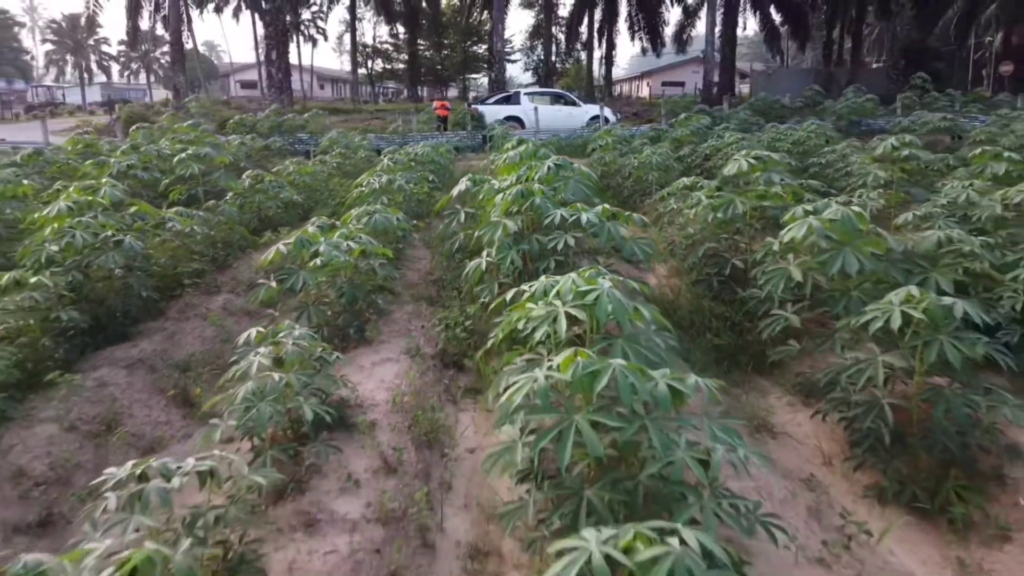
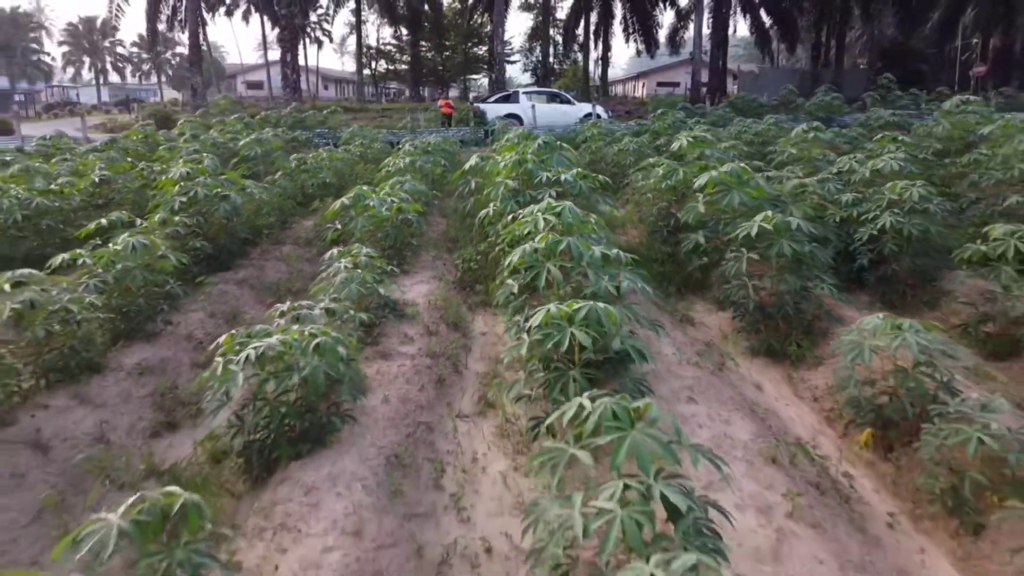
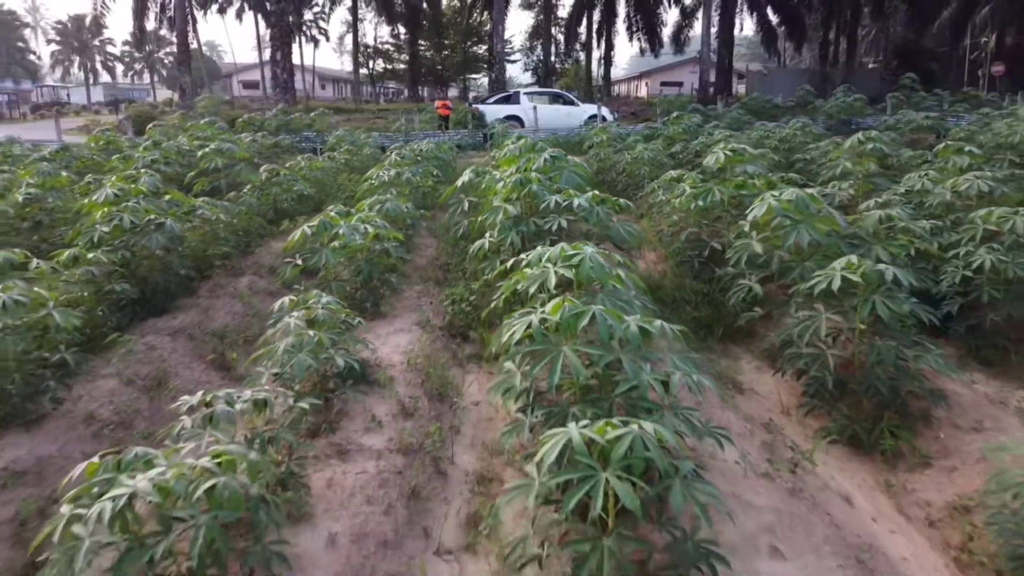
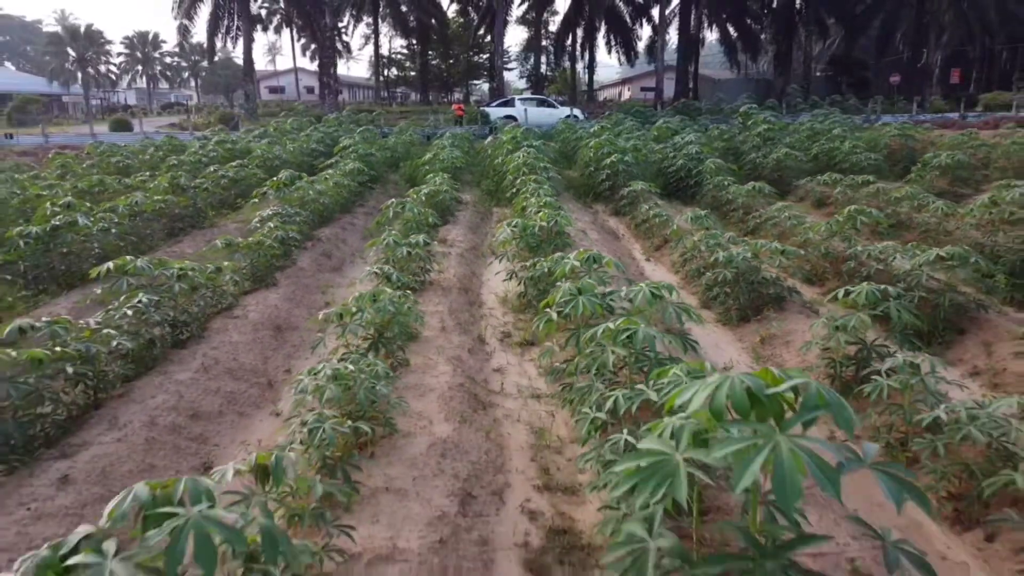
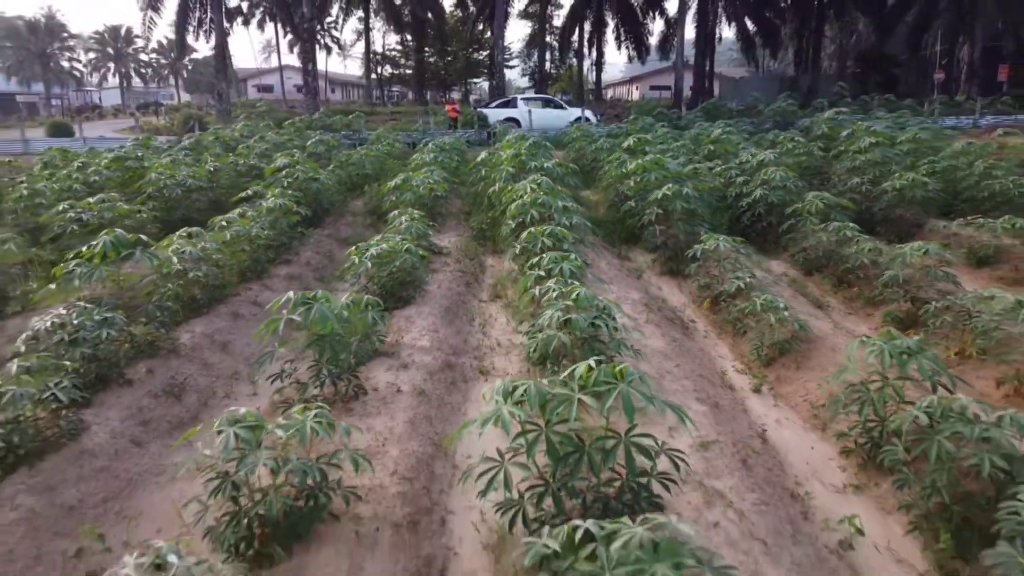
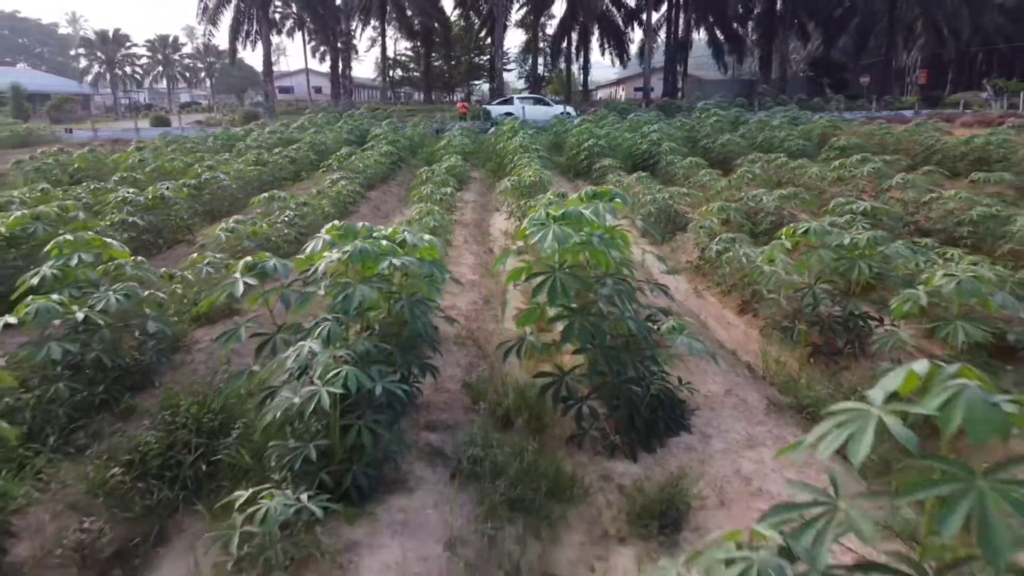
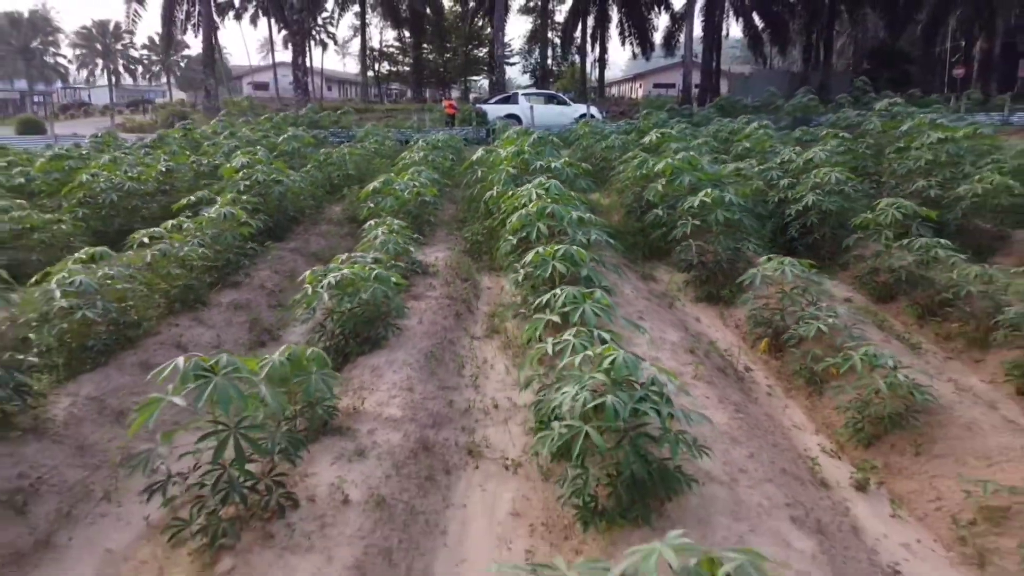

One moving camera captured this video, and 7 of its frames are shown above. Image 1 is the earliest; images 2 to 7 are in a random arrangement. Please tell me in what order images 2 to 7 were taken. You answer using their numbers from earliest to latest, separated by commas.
3, 2, 7, 5, 4, 6
